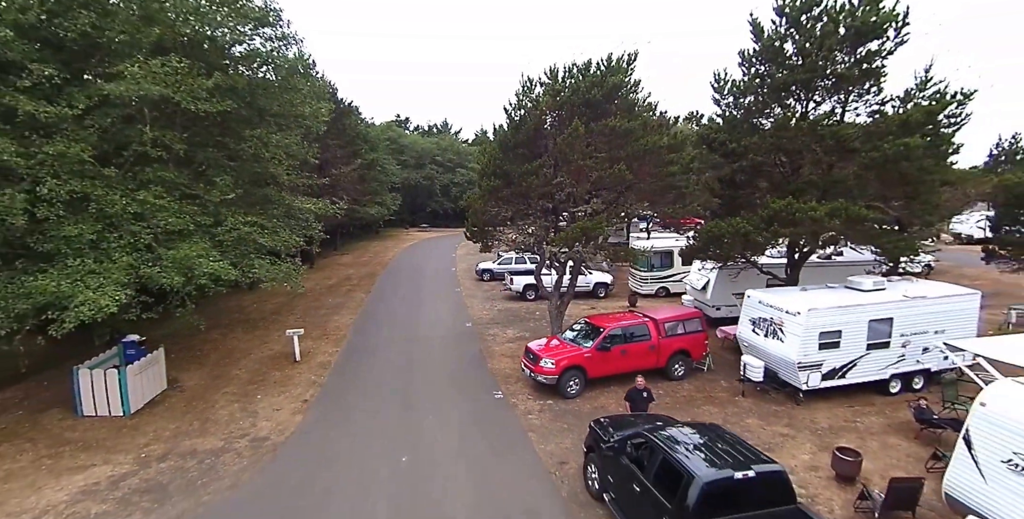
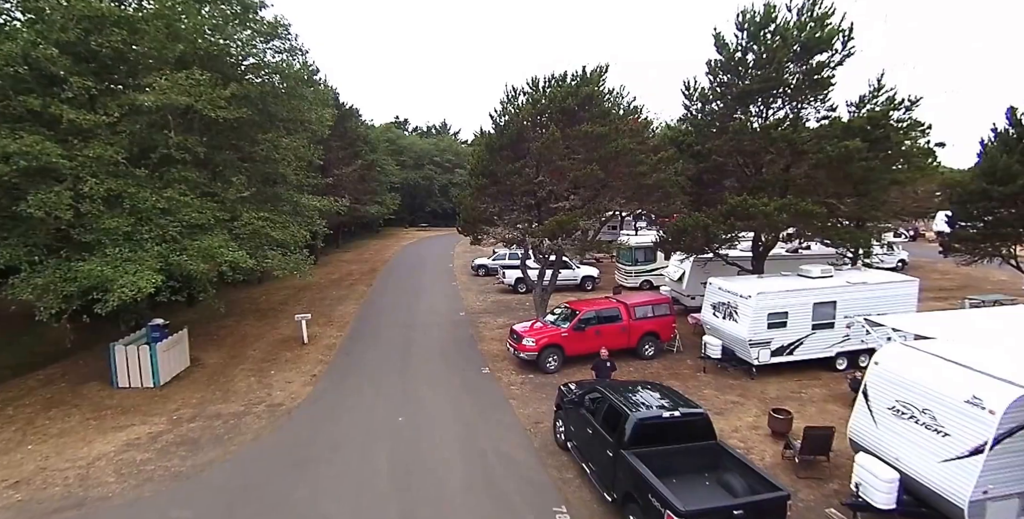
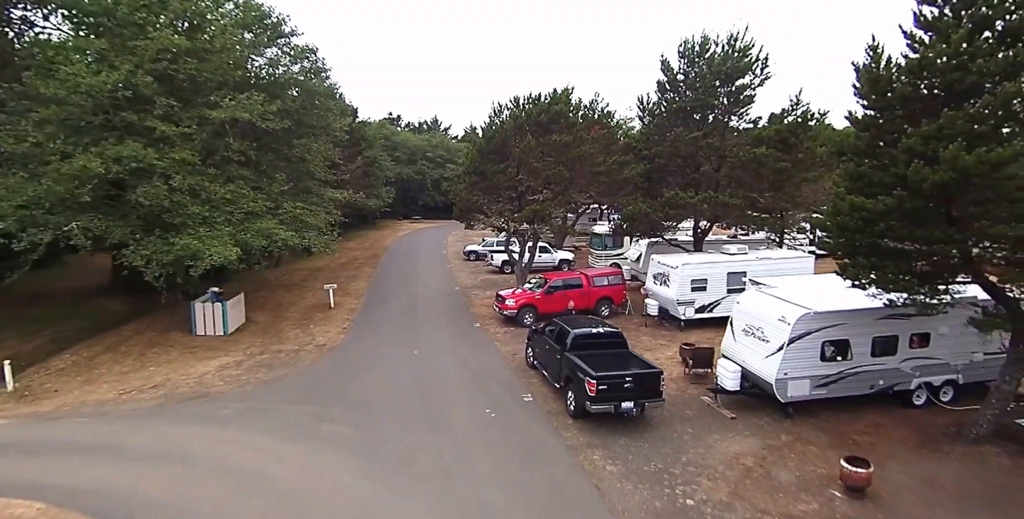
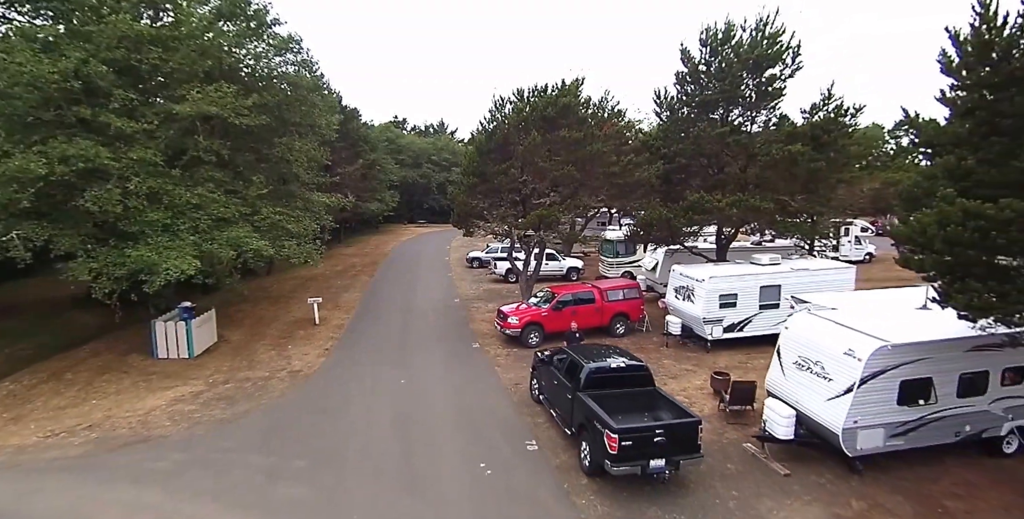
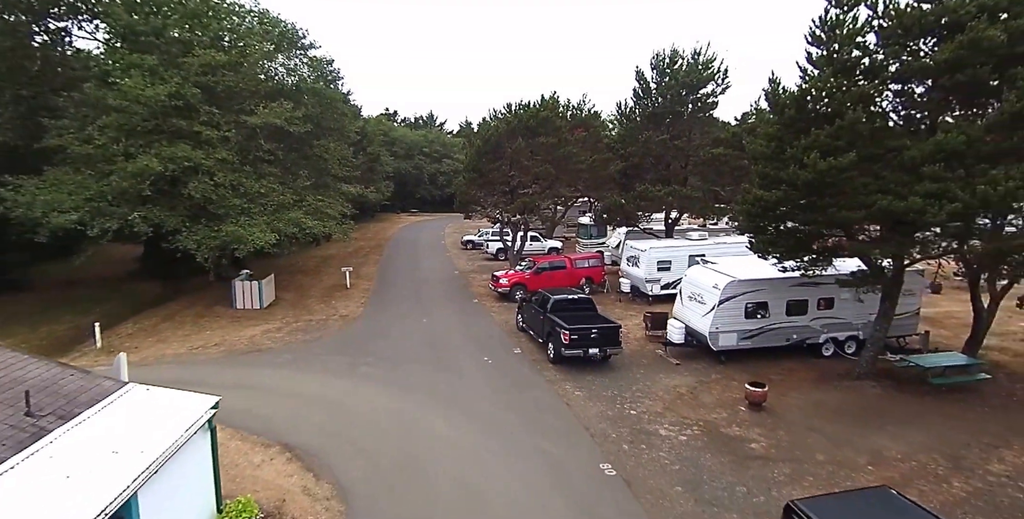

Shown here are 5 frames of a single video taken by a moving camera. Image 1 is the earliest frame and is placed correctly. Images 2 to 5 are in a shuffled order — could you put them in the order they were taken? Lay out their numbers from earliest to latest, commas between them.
2, 4, 3, 5
